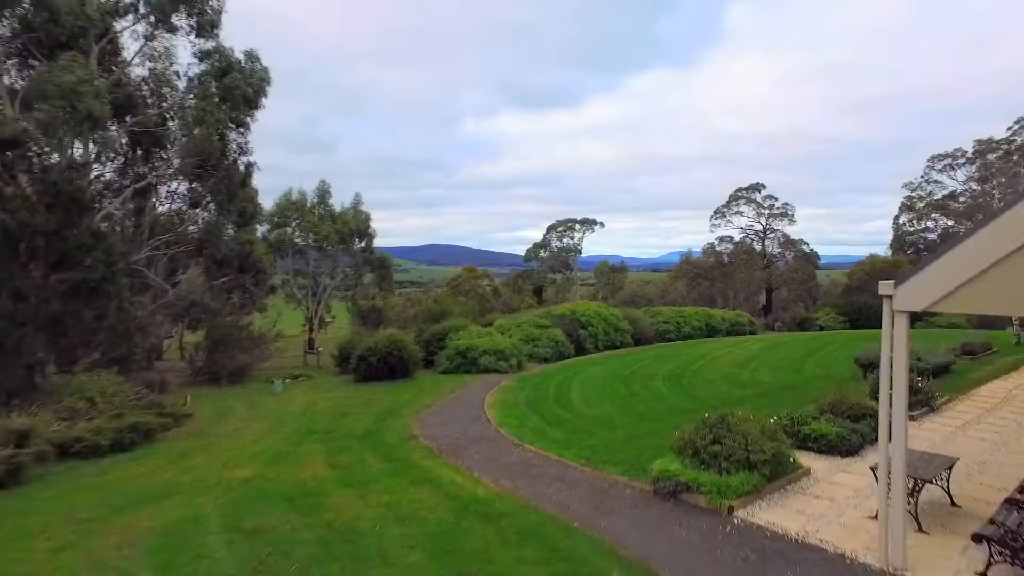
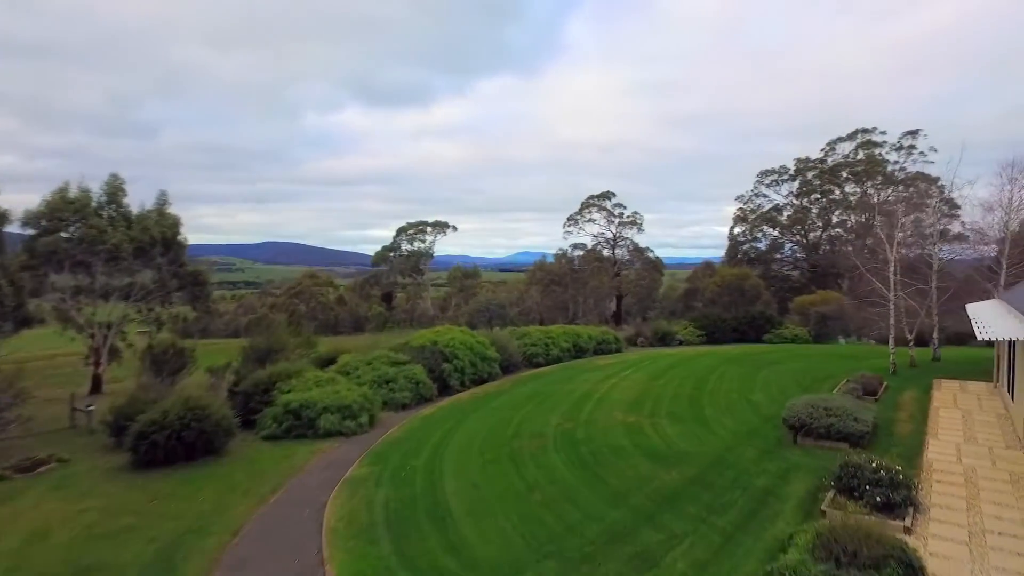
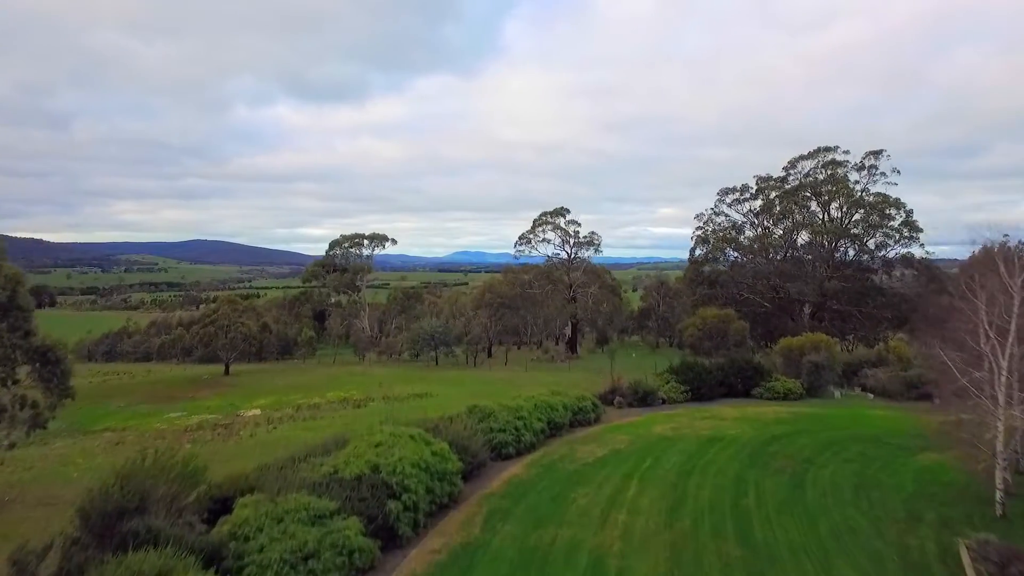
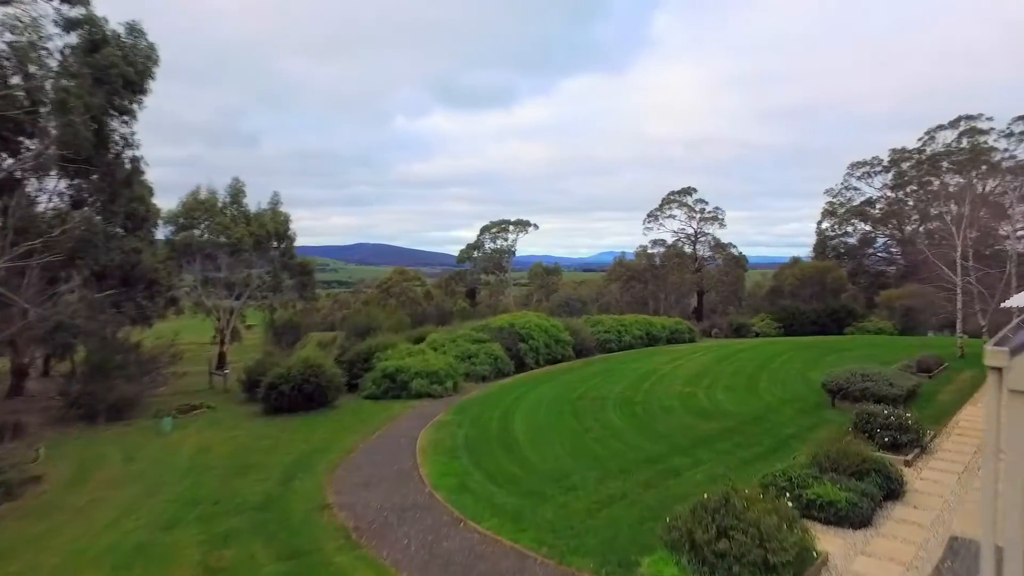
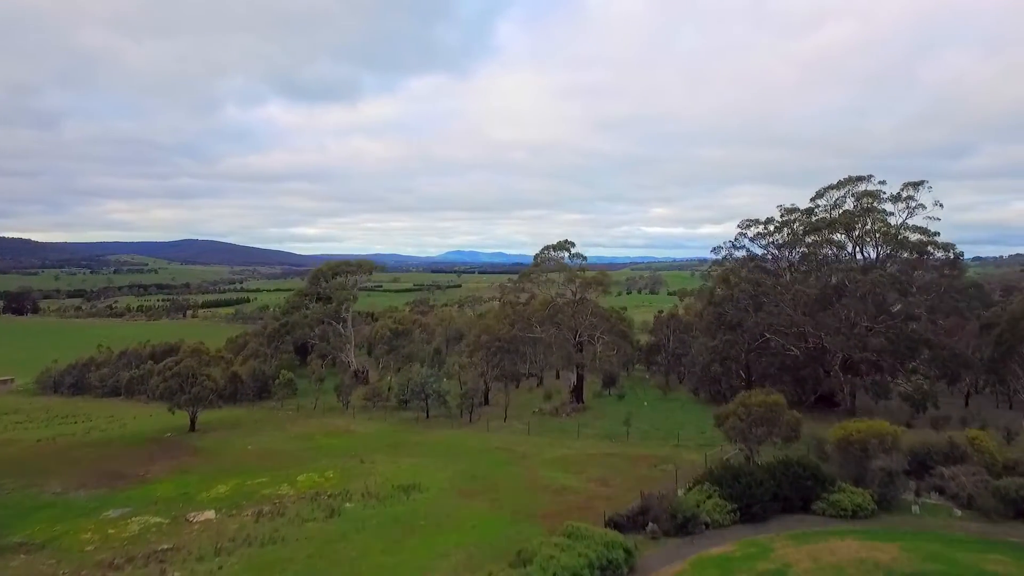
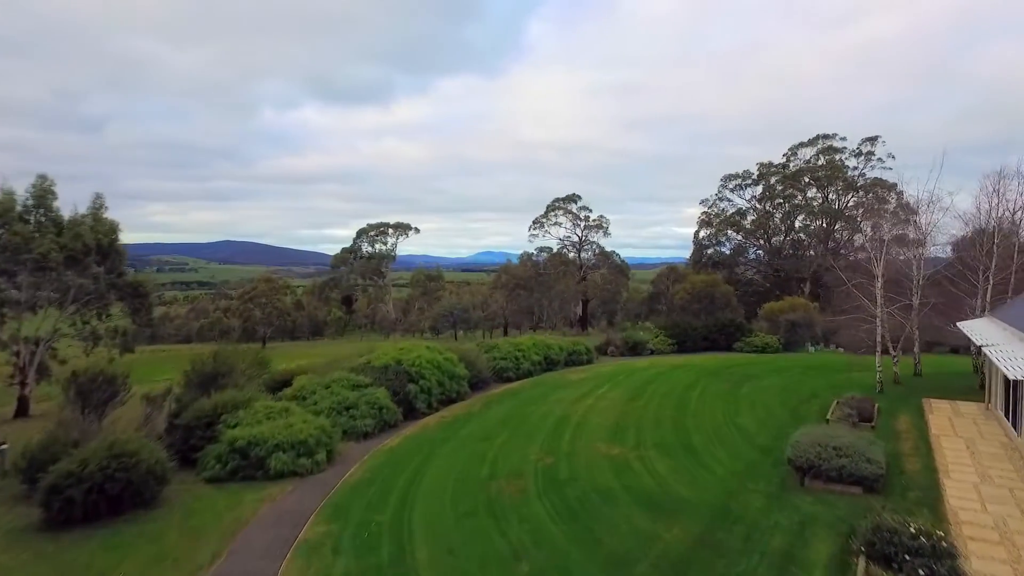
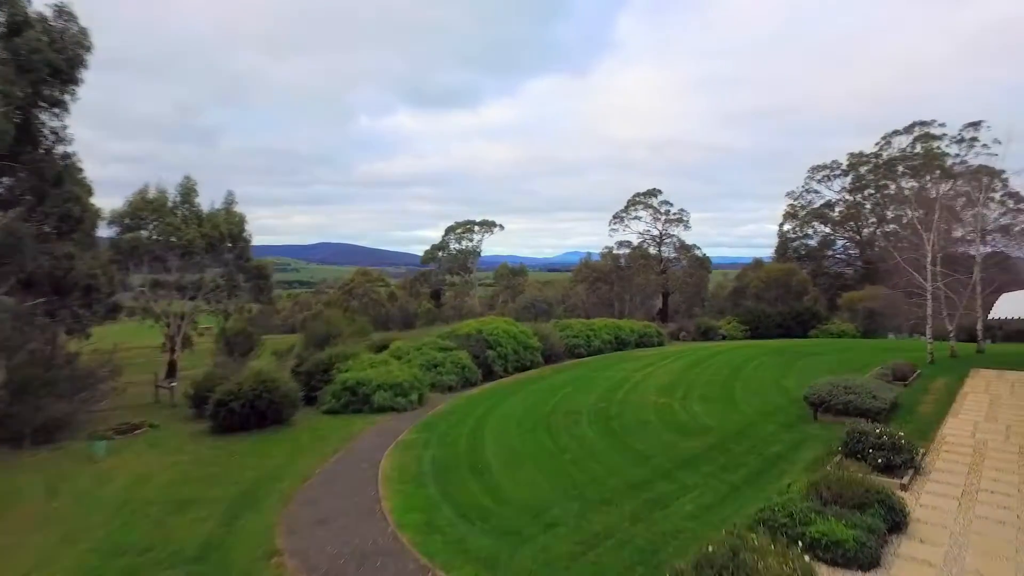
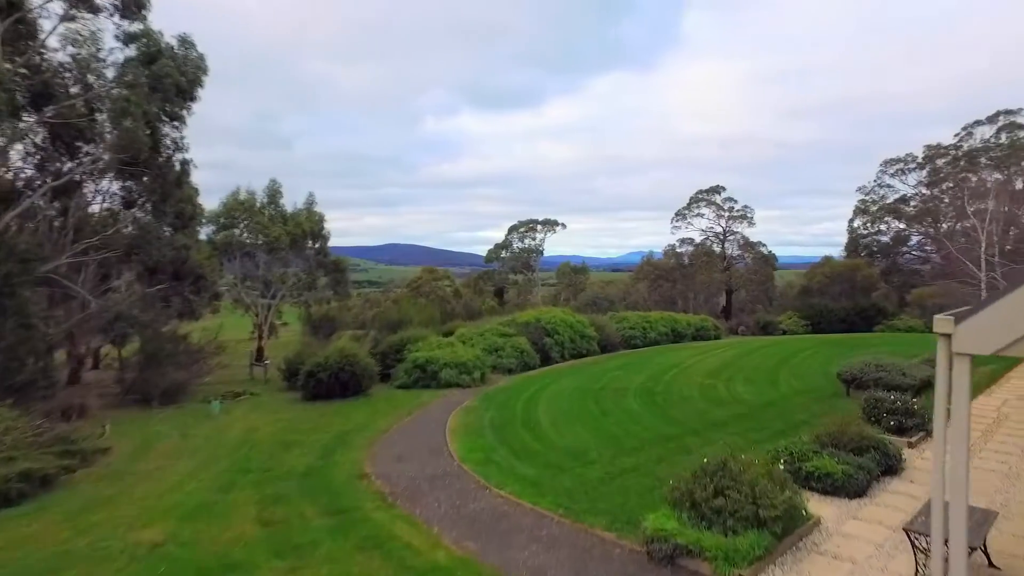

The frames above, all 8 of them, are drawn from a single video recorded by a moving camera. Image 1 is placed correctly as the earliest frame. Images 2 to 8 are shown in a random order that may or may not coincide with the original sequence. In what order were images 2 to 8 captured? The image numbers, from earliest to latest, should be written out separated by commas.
8, 4, 7, 2, 6, 3, 5
